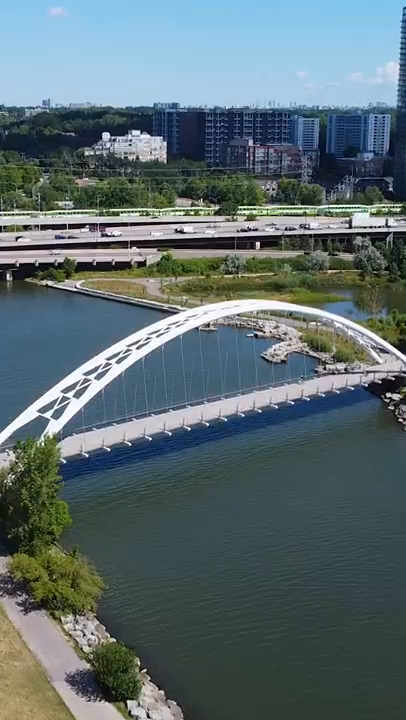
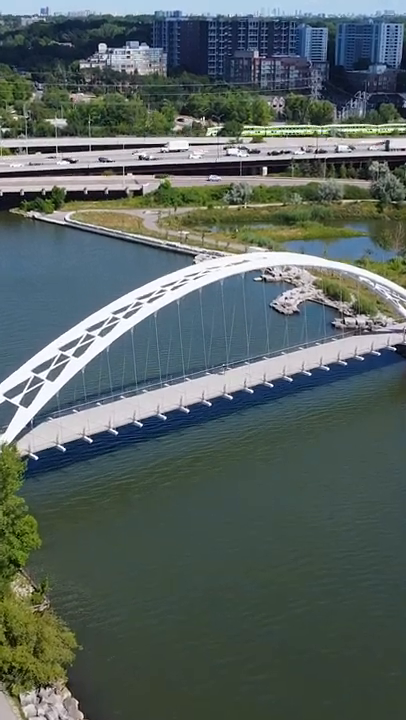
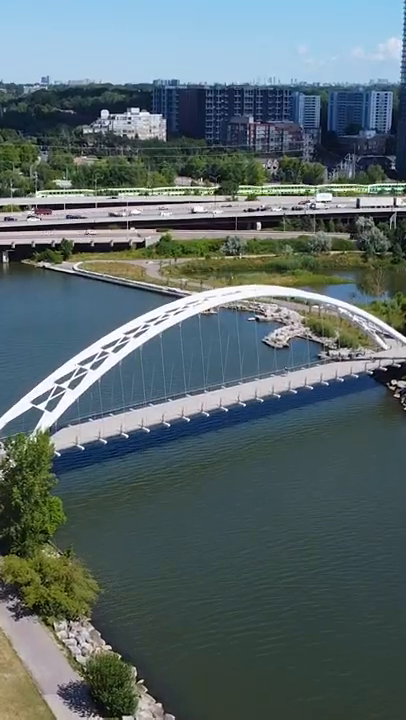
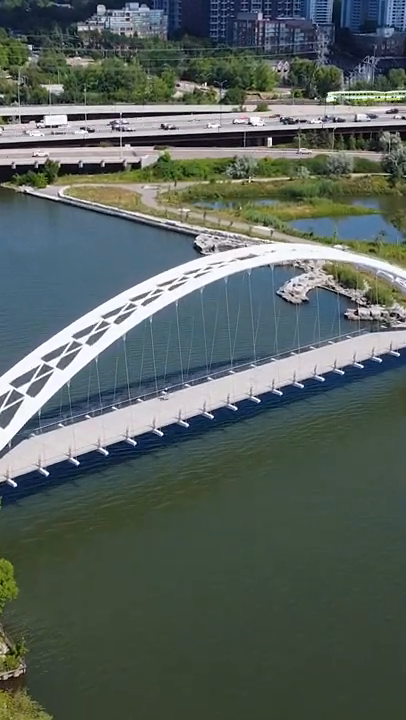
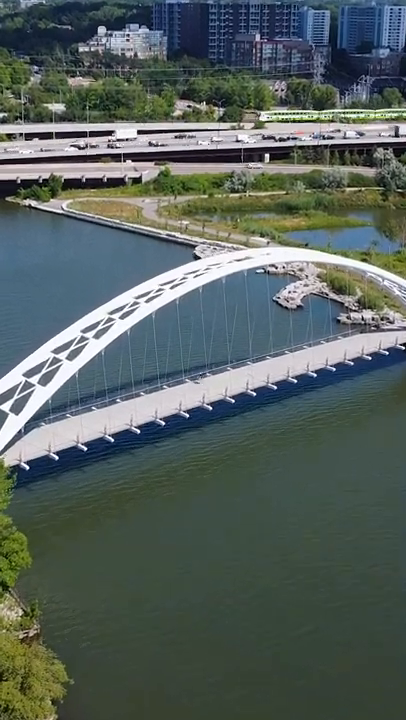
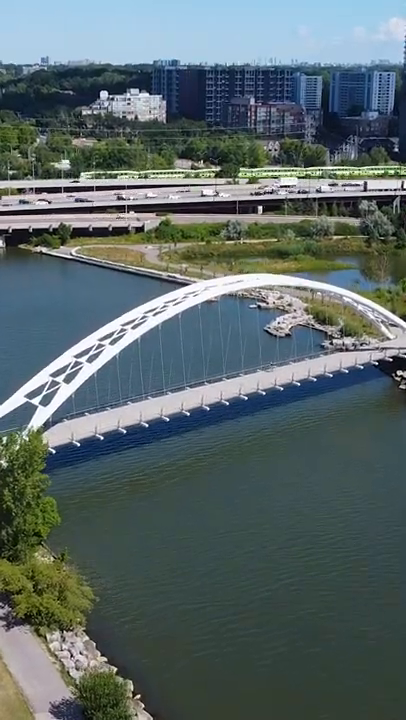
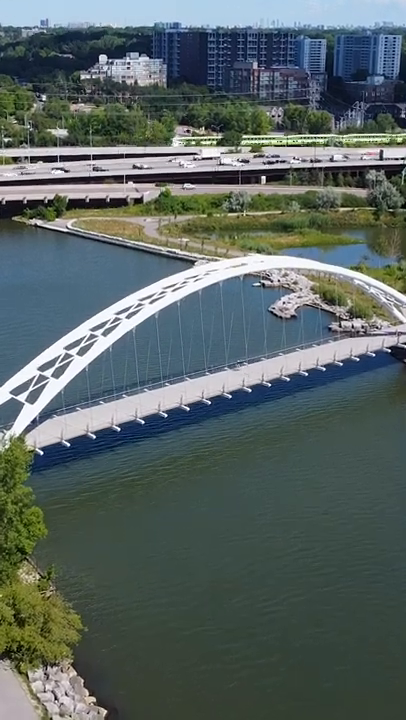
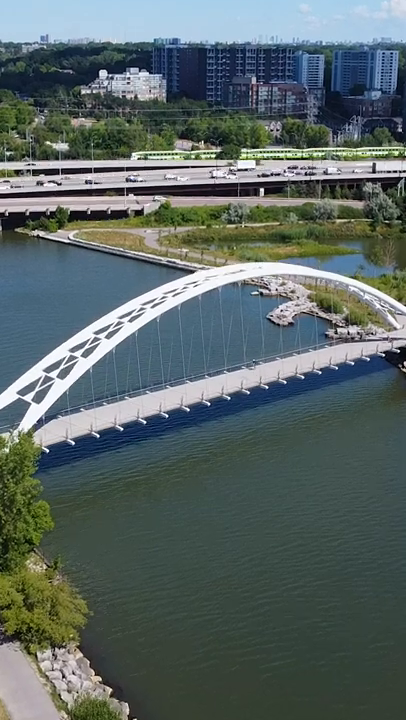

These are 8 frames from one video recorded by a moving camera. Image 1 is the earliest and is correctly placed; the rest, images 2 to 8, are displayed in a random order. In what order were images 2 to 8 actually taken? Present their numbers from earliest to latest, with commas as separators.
3, 6, 8, 7, 2, 5, 4
